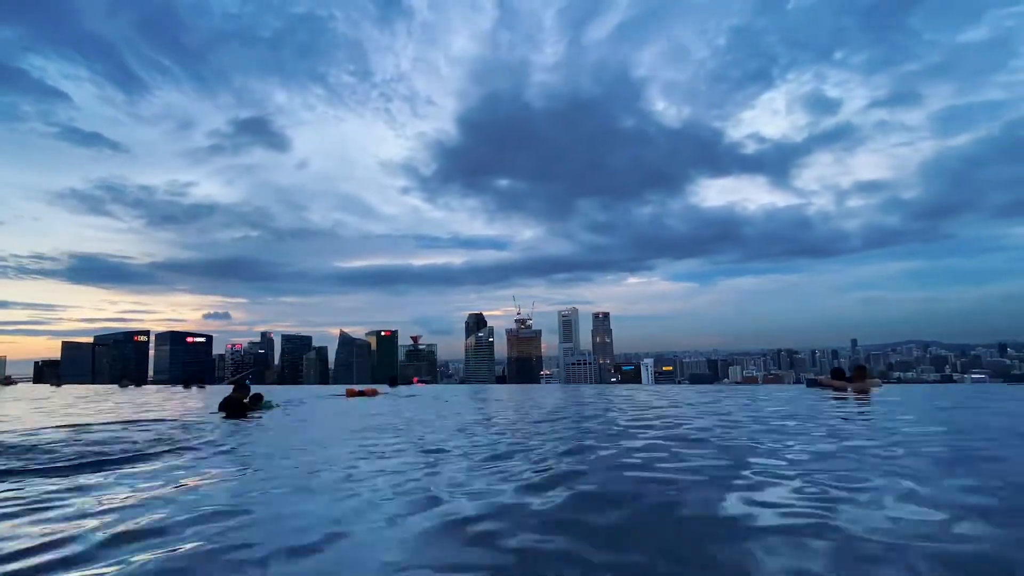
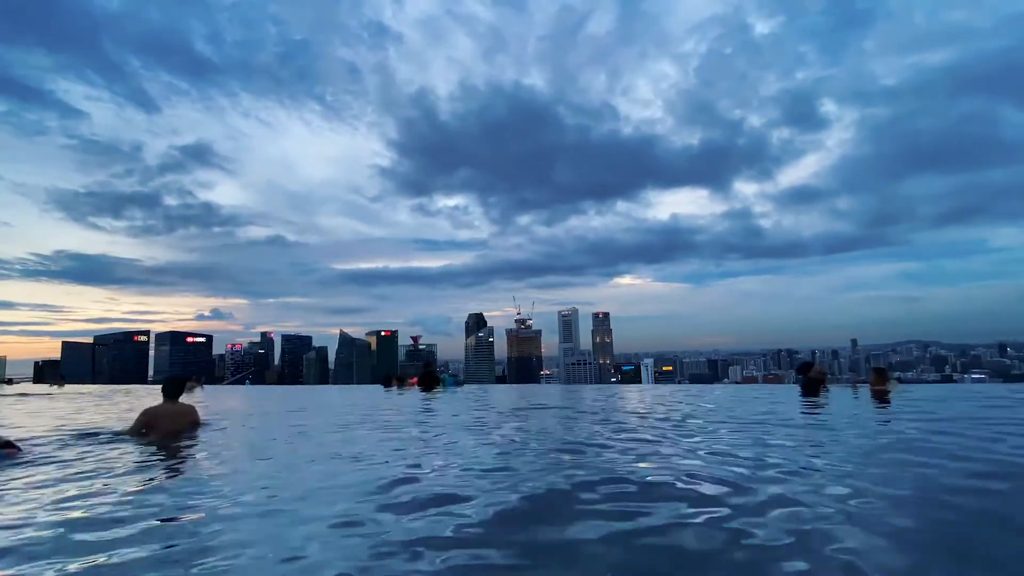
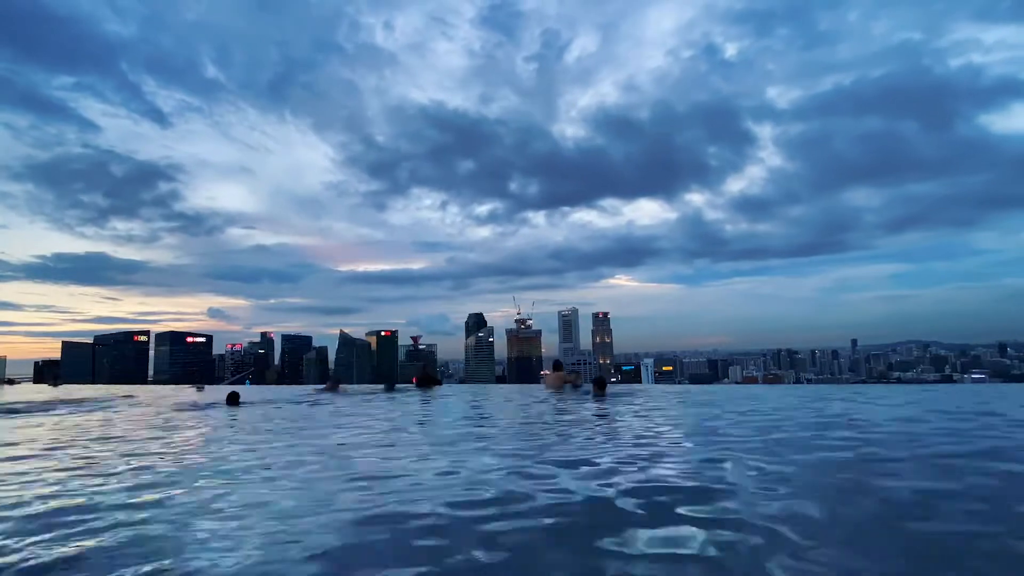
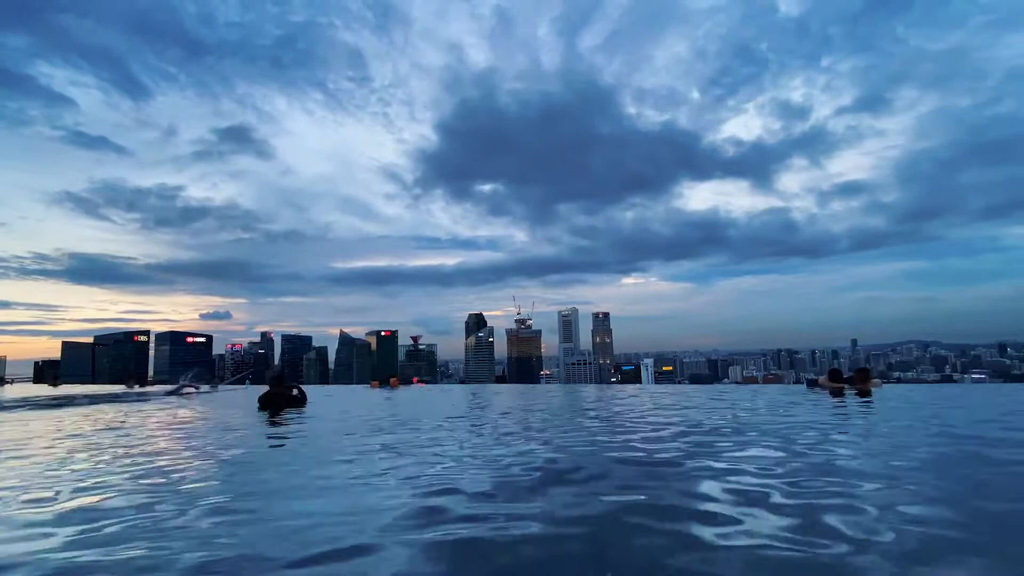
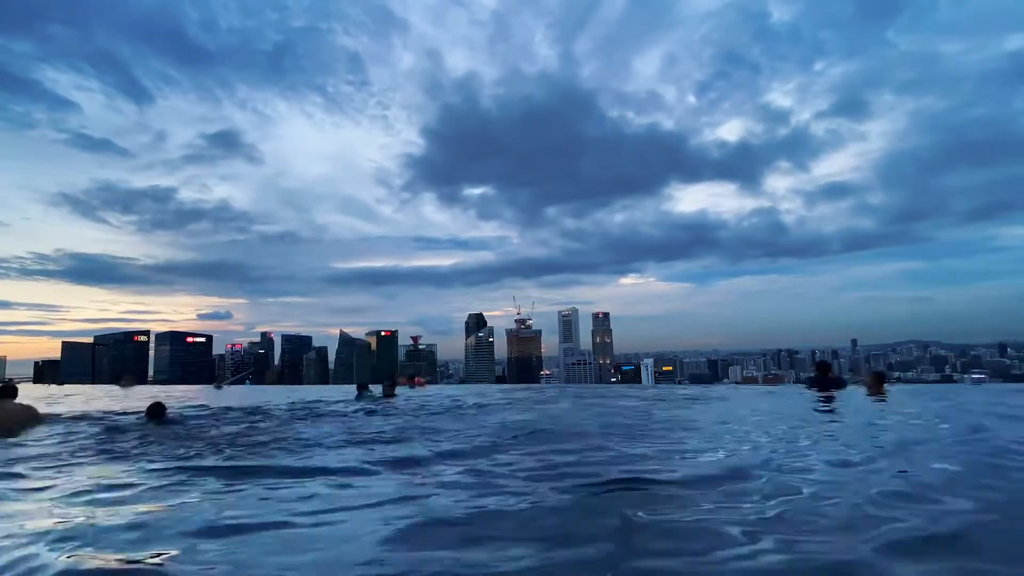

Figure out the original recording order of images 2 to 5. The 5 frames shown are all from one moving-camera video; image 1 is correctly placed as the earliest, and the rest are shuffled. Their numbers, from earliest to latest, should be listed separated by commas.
4, 5, 2, 3
